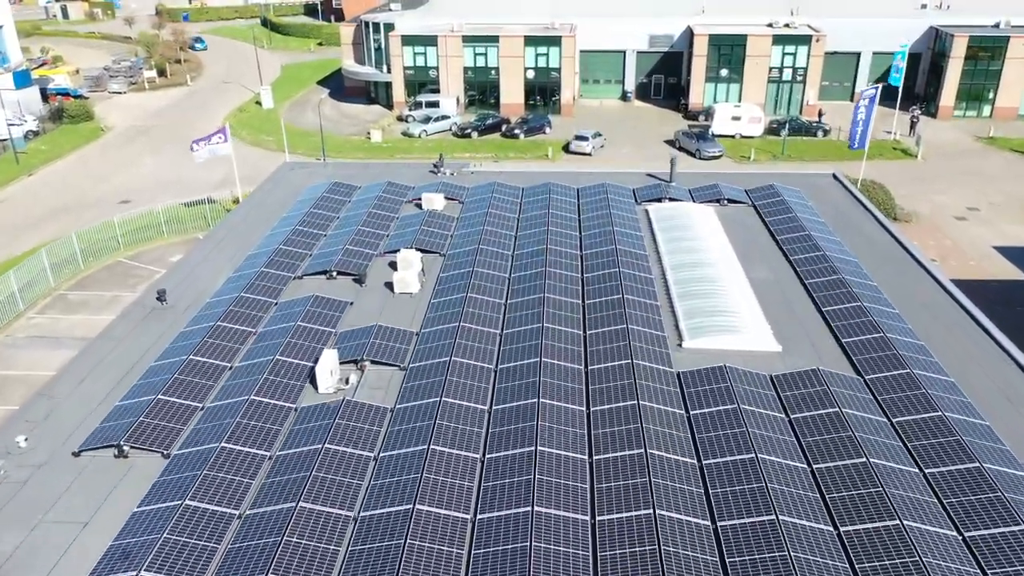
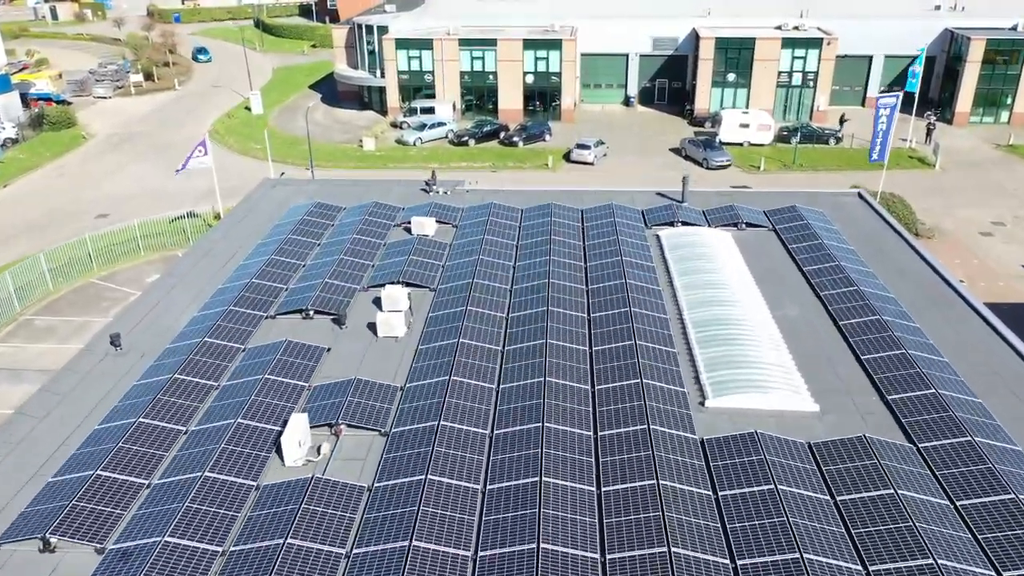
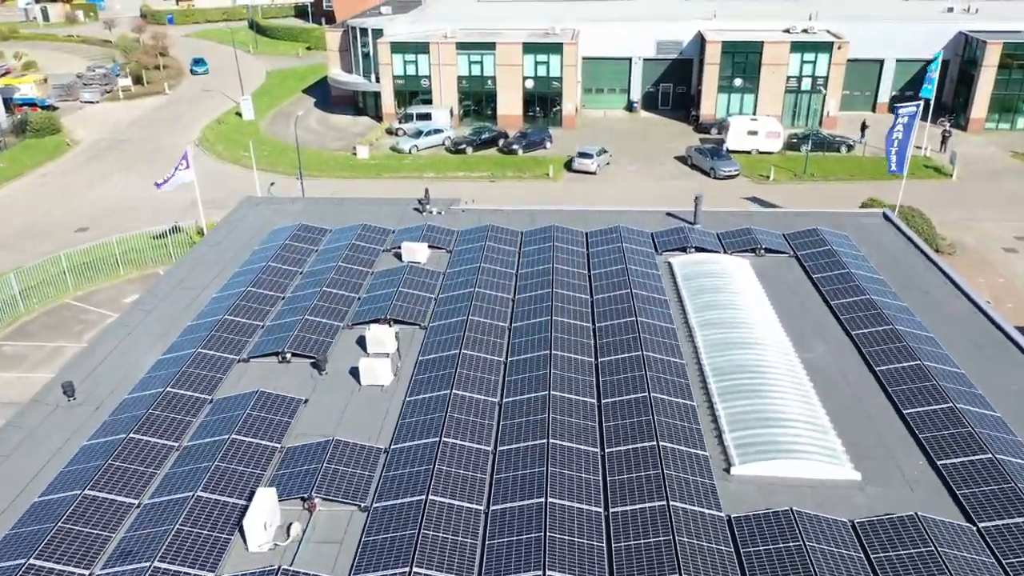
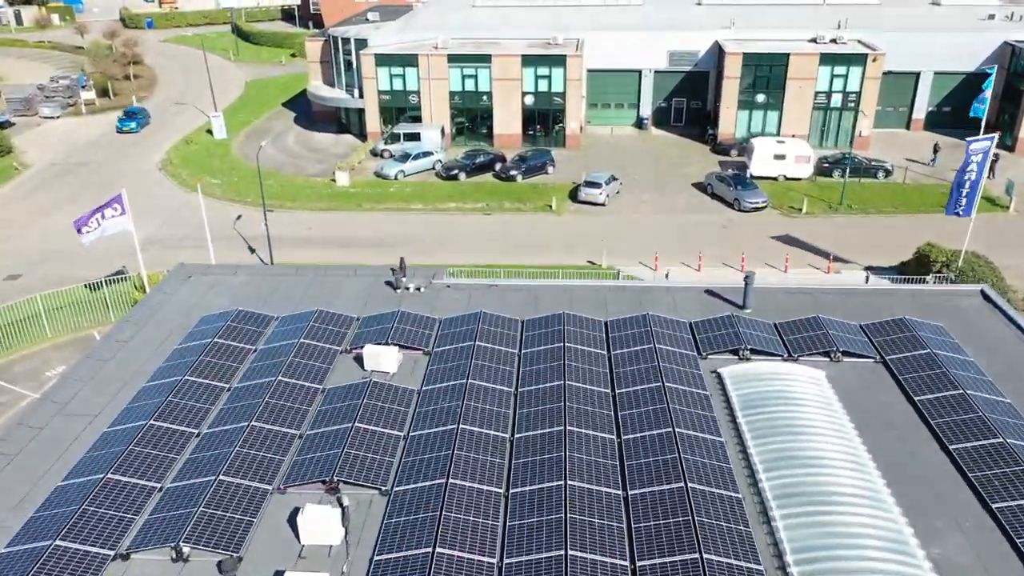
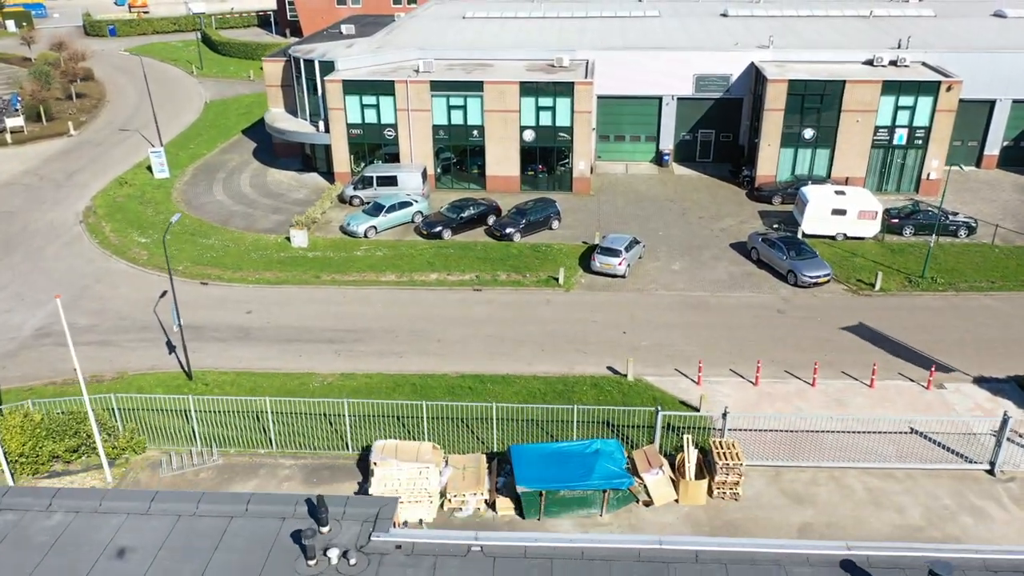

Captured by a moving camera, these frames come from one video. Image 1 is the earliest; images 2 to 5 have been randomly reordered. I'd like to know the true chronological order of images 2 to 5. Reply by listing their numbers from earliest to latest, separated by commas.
2, 3, 4, 5
